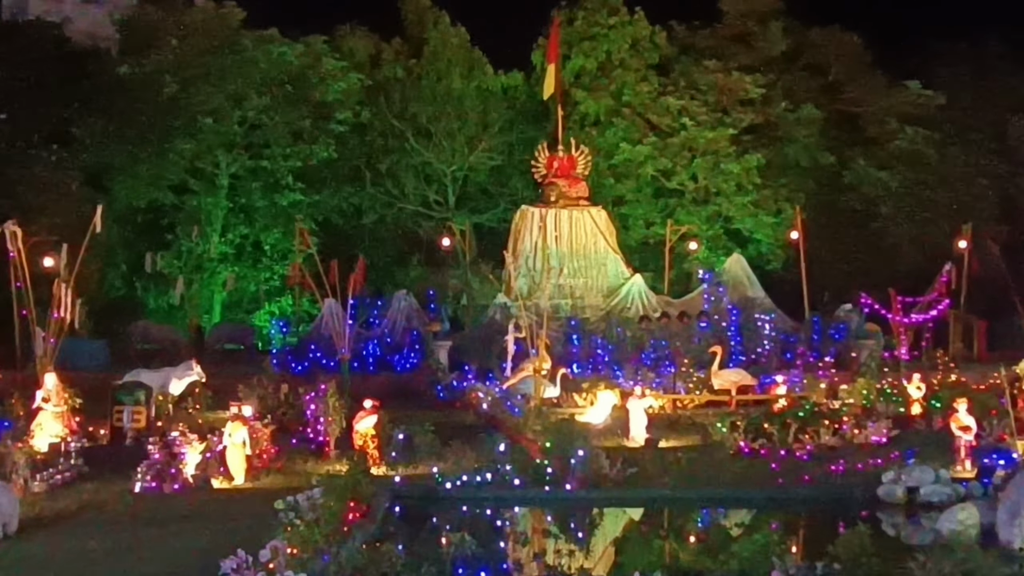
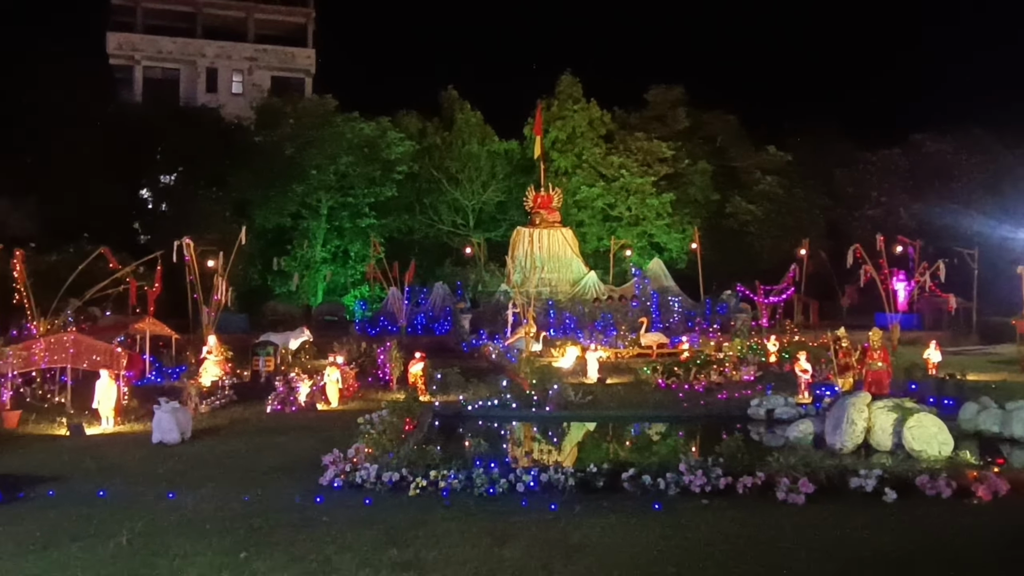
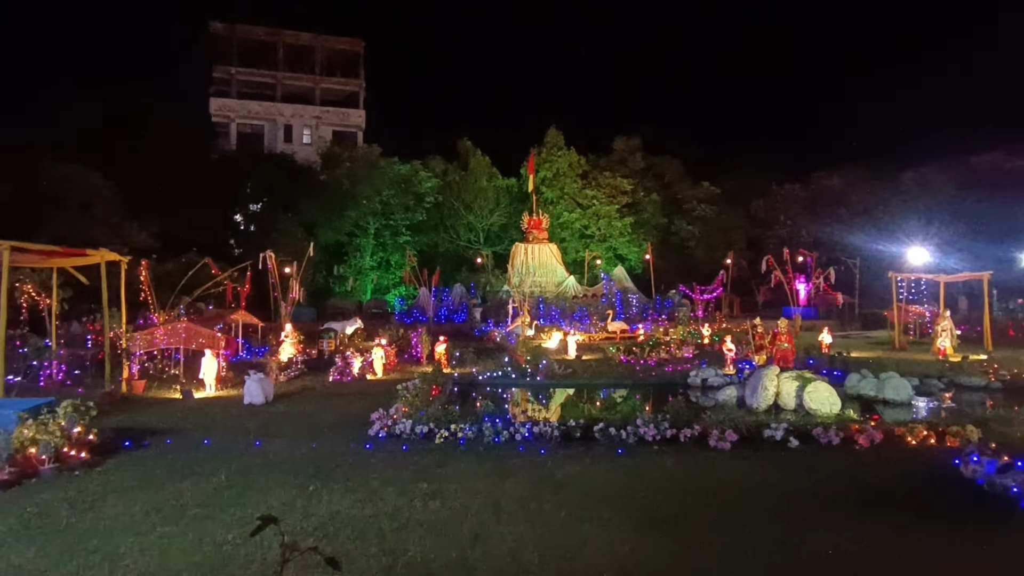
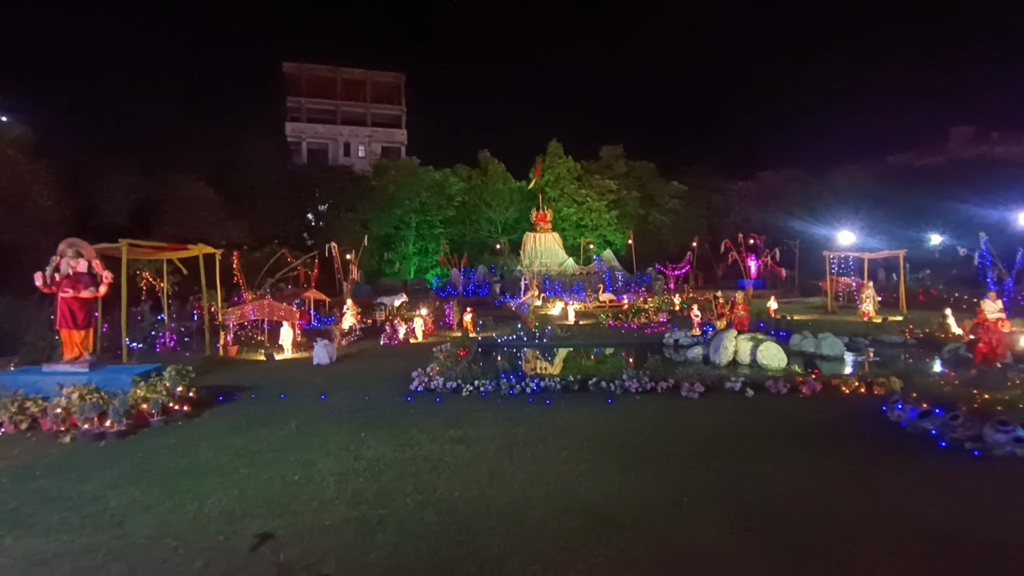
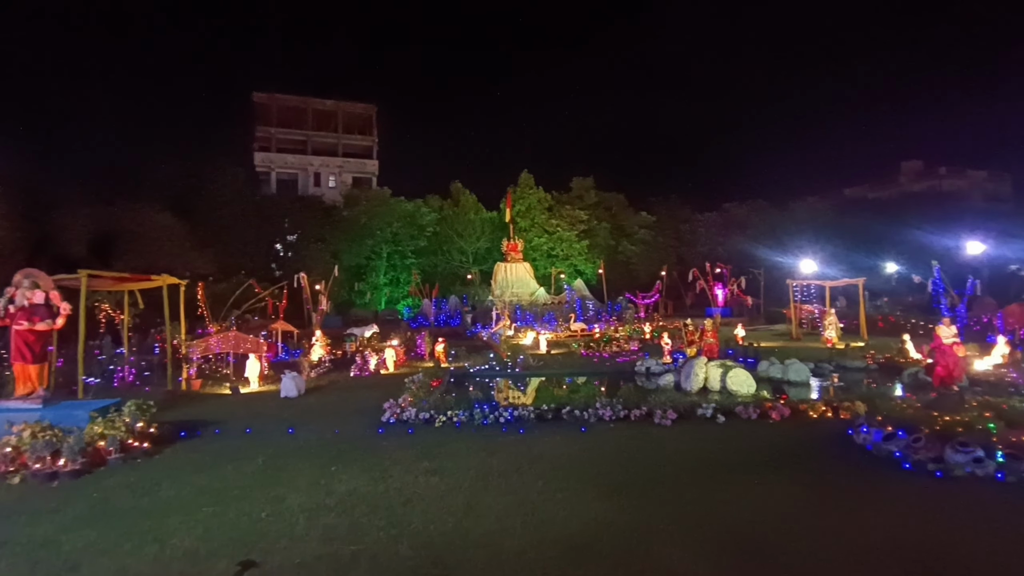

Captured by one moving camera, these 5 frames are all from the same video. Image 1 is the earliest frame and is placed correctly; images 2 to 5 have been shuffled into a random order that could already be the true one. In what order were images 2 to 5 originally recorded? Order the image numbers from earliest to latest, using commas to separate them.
2, 3, 5, 4
